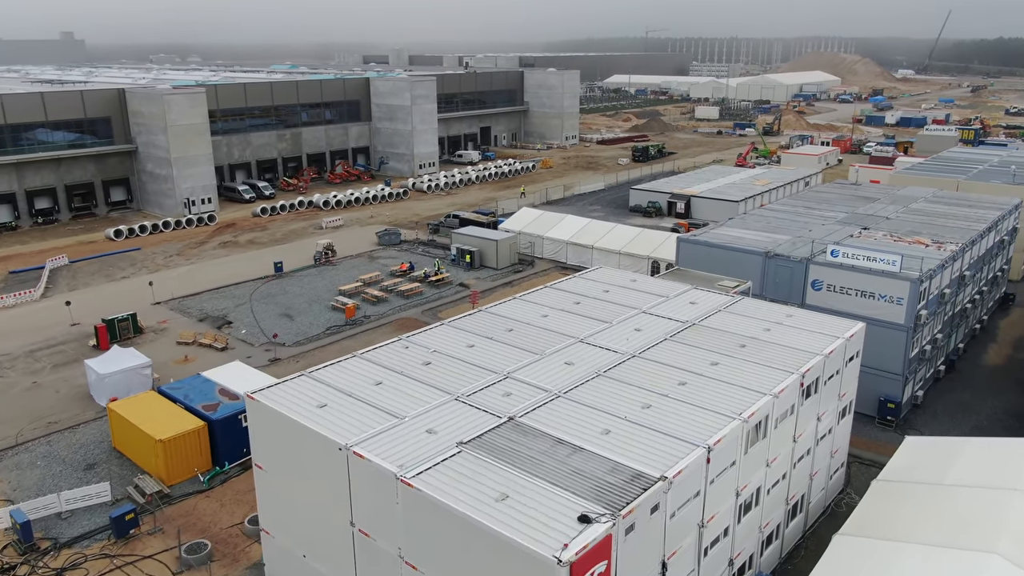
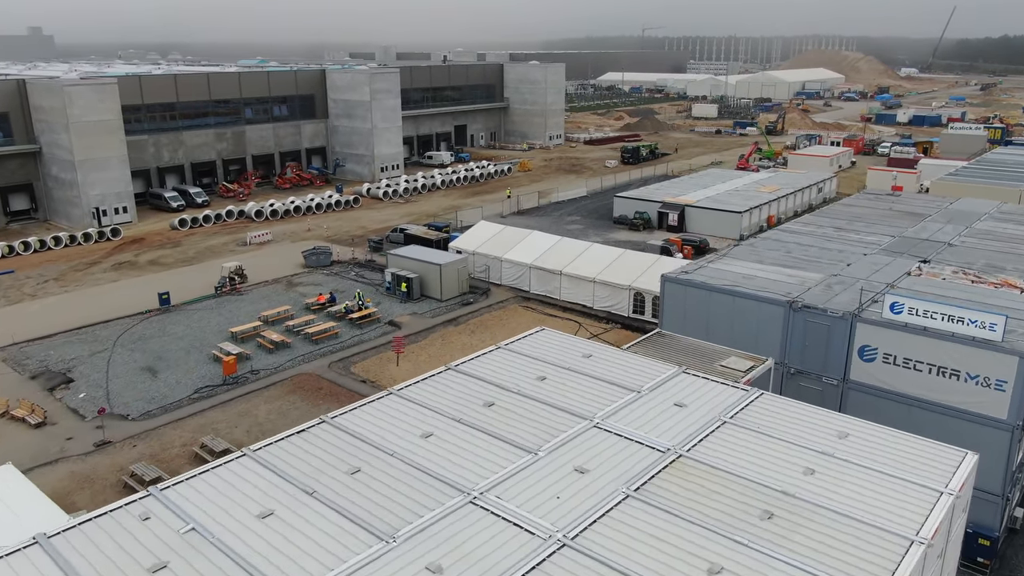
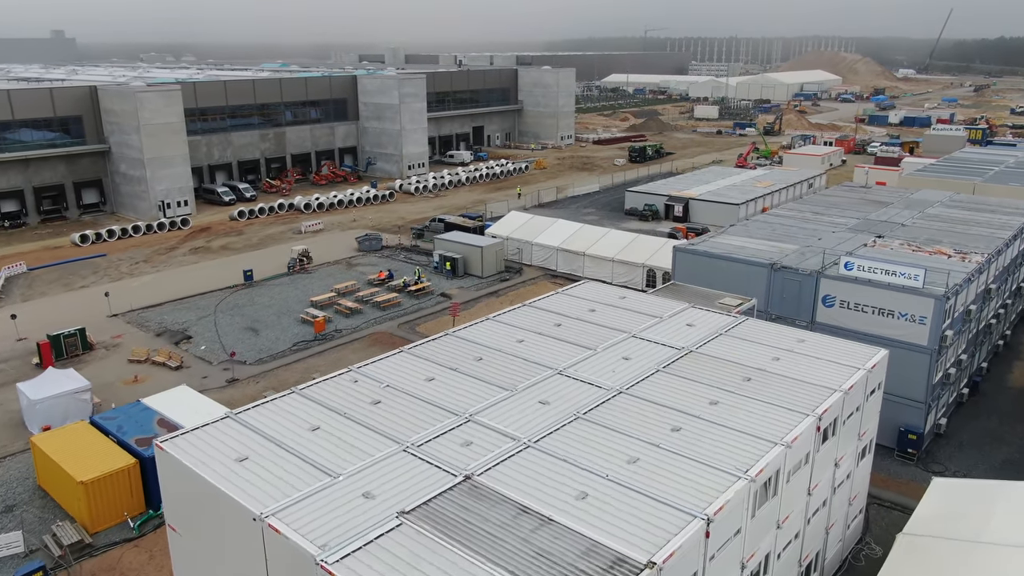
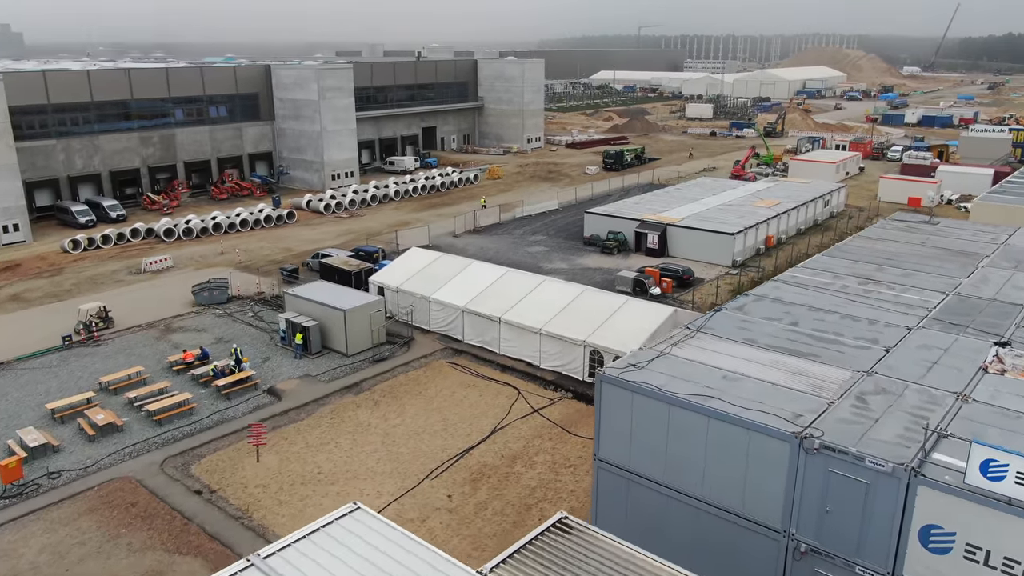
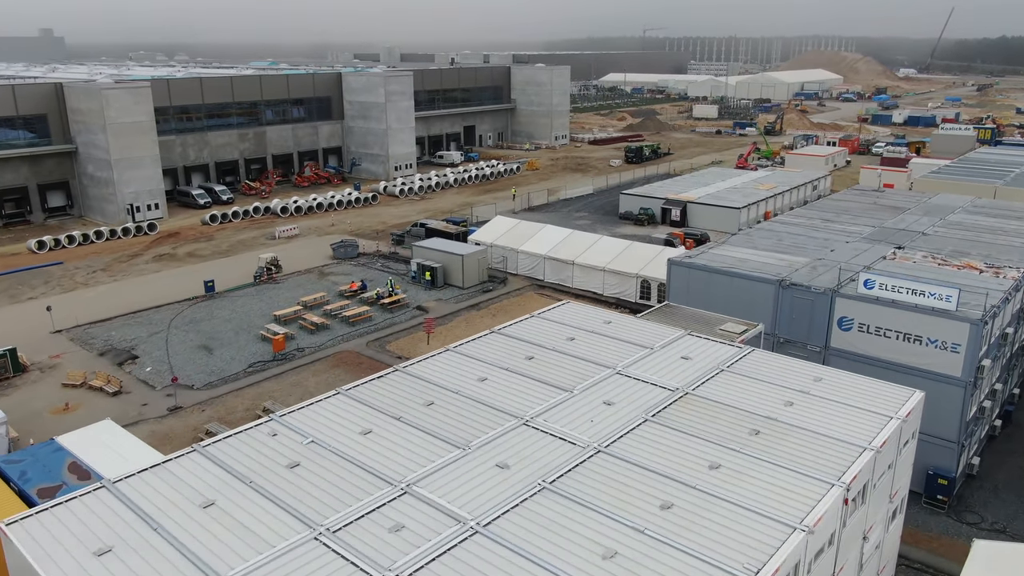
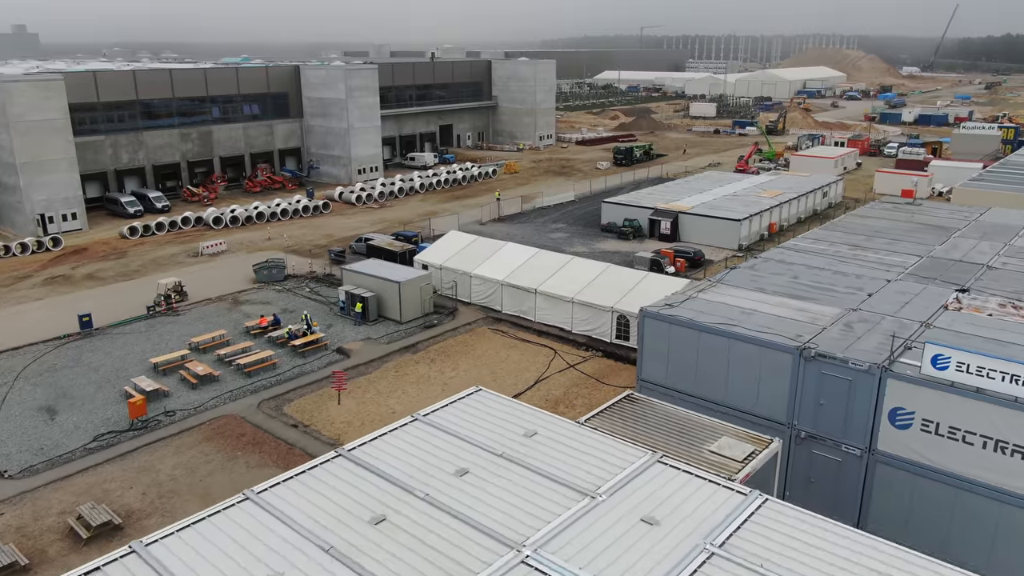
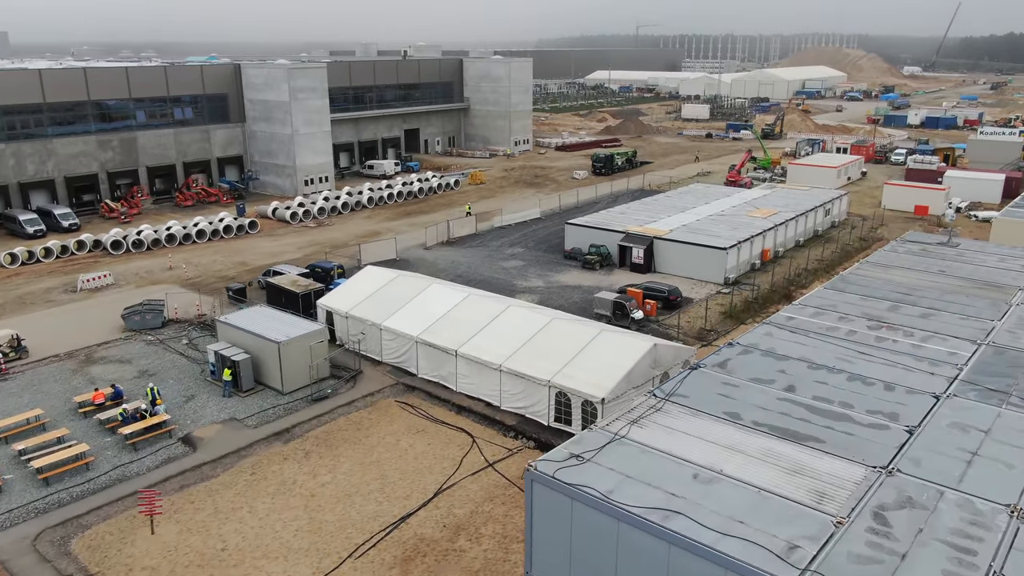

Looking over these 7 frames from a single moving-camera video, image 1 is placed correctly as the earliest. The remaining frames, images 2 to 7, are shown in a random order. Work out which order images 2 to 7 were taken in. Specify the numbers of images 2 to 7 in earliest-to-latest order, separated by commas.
3, 5, 2, 6, 4, 7
